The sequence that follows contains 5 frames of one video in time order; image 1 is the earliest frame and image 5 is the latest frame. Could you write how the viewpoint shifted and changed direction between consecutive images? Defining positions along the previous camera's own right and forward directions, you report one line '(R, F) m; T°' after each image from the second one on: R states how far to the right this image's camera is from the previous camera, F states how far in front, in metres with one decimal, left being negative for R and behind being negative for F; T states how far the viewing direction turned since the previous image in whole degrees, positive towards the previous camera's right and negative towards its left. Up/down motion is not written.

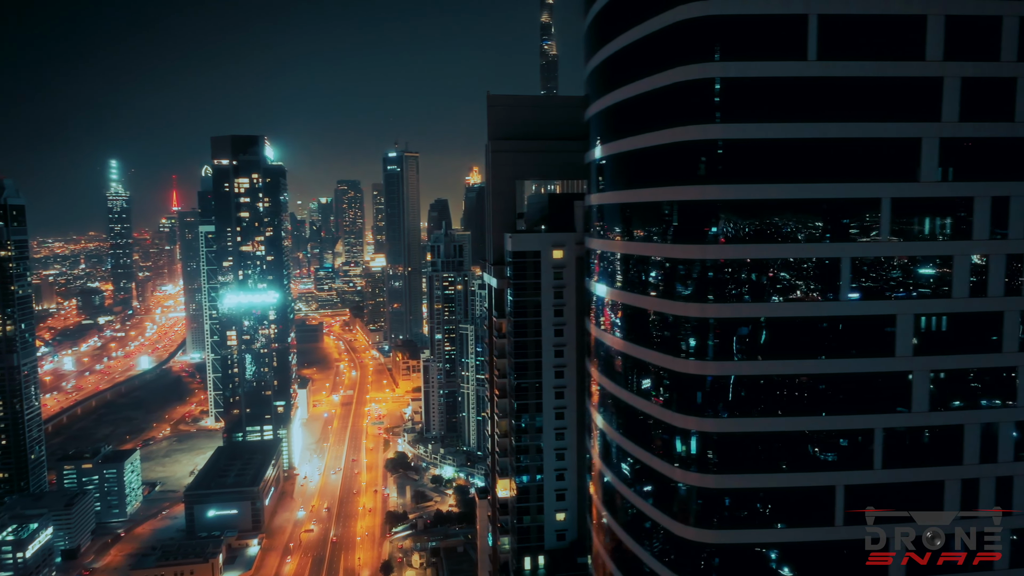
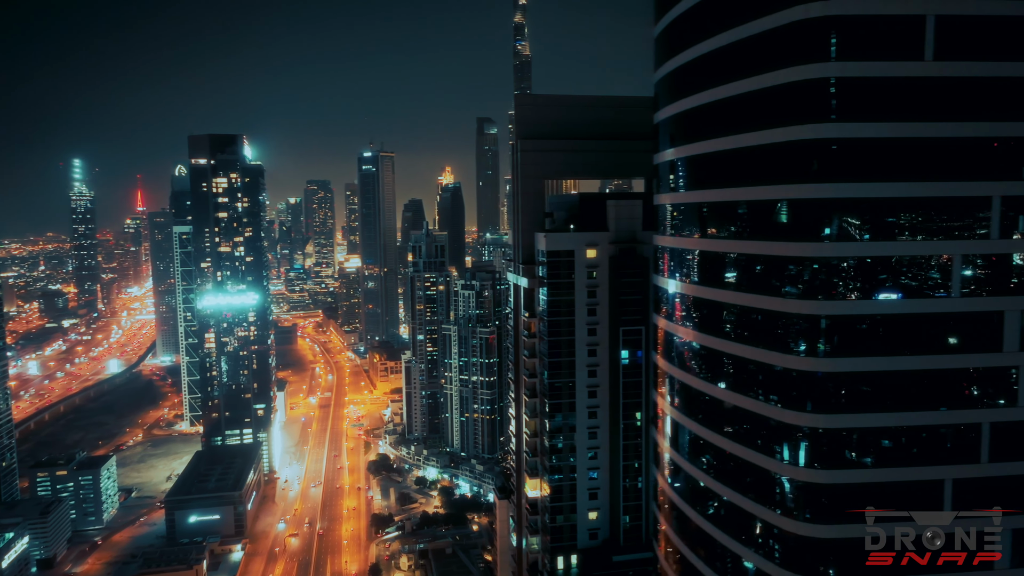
(-0.9, 0.0) m; +2°
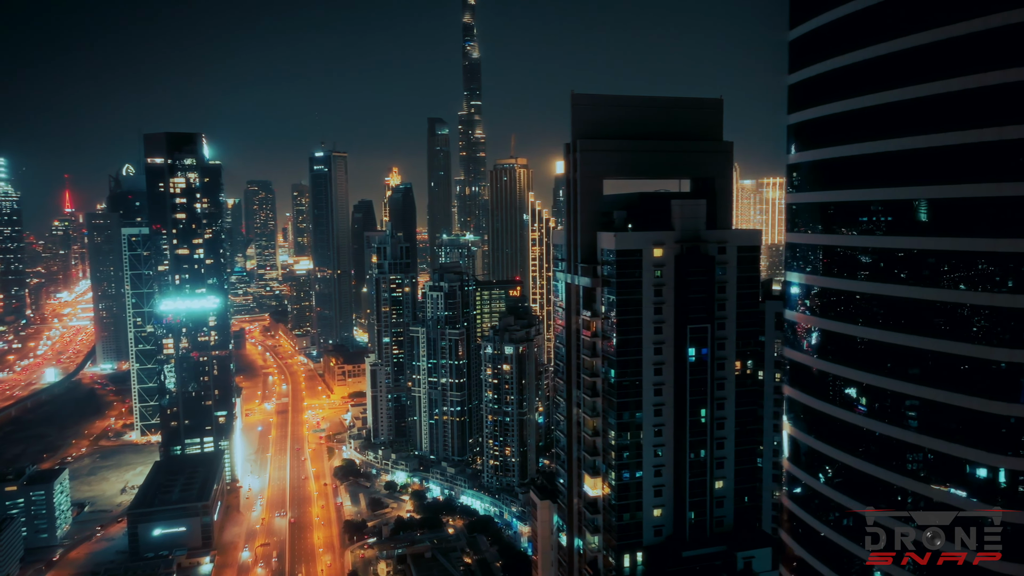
(-1.8, +0.1) m; +4°
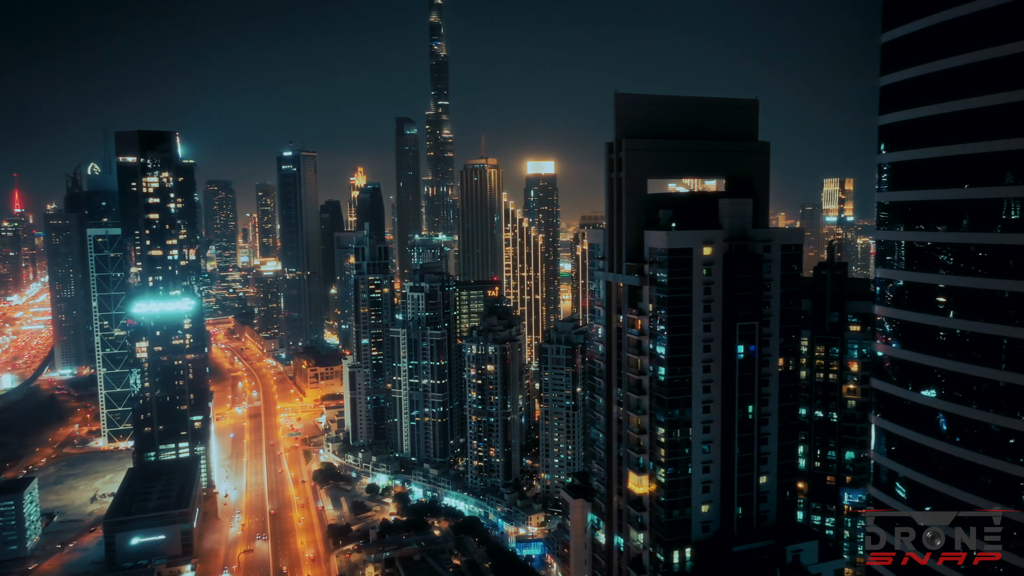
(-1.3, +0.1) m; +2°
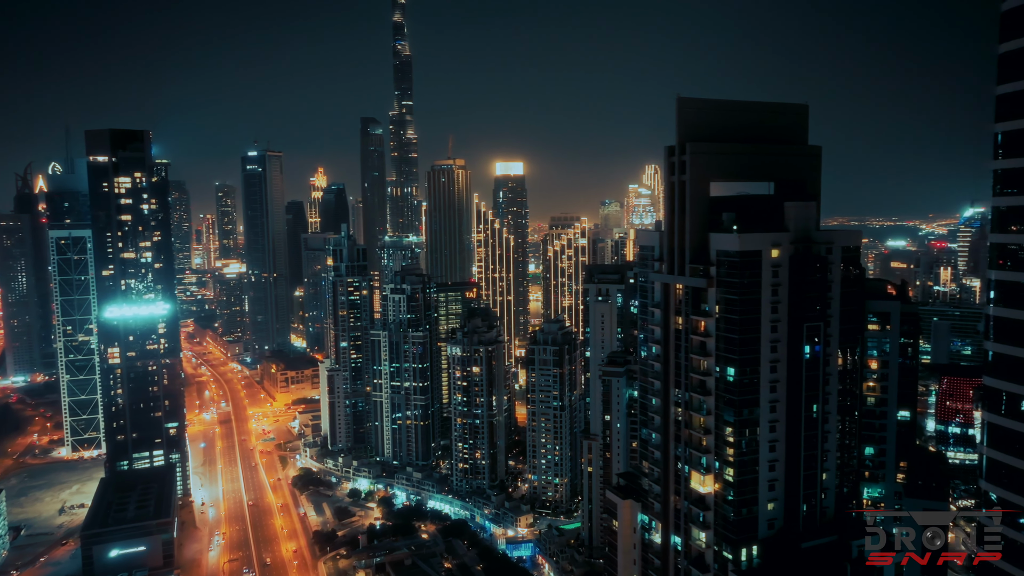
(-1.6, 0.0) m; +3°
